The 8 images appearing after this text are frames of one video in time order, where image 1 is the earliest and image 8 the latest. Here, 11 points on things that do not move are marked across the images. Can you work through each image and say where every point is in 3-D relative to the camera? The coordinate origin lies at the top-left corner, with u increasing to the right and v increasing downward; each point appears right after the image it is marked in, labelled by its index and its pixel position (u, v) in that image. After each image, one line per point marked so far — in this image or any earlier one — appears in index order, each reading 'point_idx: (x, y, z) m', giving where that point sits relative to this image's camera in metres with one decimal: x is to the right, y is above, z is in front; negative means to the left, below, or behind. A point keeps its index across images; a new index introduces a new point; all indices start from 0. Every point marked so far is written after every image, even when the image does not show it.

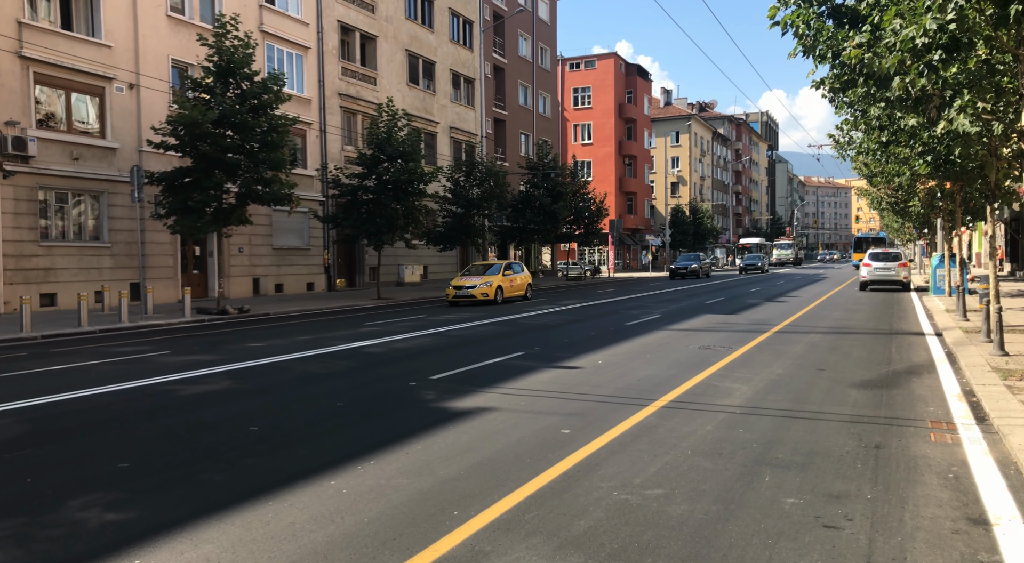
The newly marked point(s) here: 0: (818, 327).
0: (+6.5, -1.0, +17.6) m
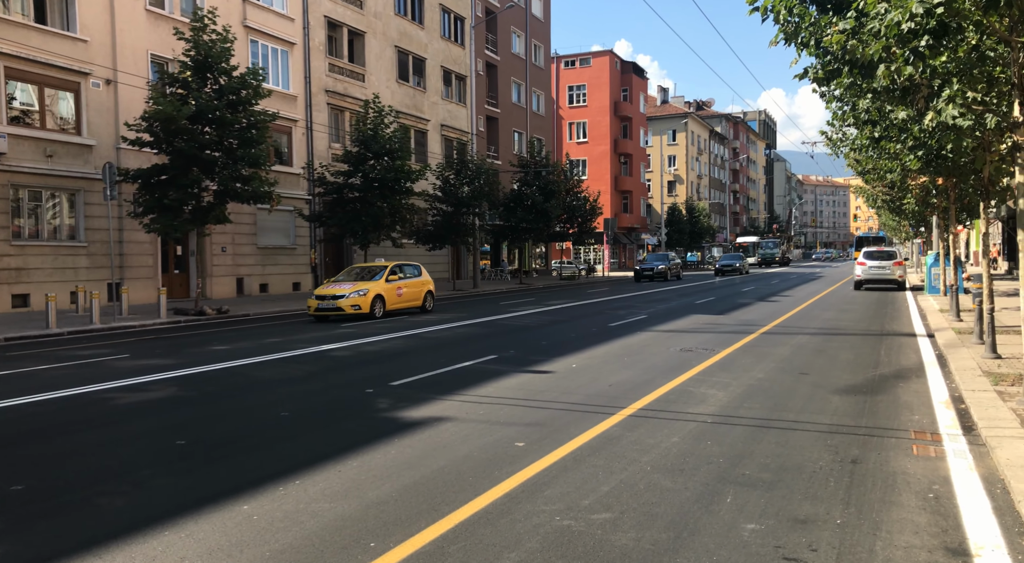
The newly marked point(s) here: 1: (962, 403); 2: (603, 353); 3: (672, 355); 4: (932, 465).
0: (+6.1, -1.0, +17.1) m
1: (+4.8, -1.3, +8.8) m
2: (+1.4, -1.1, +12.6) m
3: (+2.5, -1.1, +12.7) m
4: (+3.2, -1.4, +6.2) m
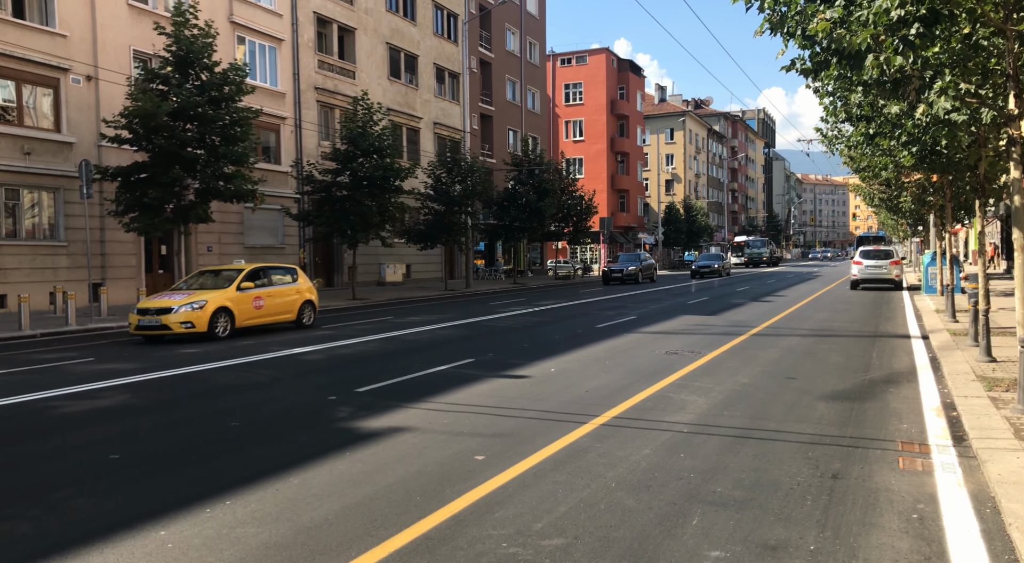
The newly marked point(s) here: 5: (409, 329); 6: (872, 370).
0: (+5.8, -1.0, +16.7) m
1: (+4.5, -1.3, +8.3) m
2: (+1.1, -1.1, +12.2) m
3: (+2.2, -1.1, +12.3) m
4: (+2.9, -1.4, +5.8) m
5: (-2.1, -1.0, +17.0) m
6: (+4.8, -1.2, +11.1) m
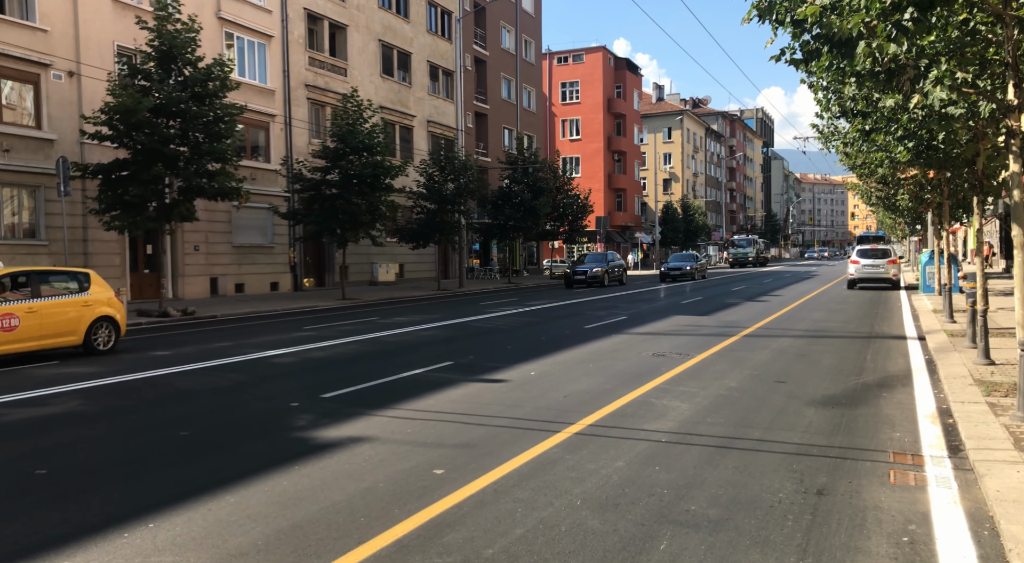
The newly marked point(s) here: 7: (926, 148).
0: (+5.5, -1.0, +16.2) m
1: (+4.2, -1.3, +7.9) m
2: (+0.8, -1.1, +11.7) m
3: (+1.9, -1.1, +11.8) m
4: (+2.6, -1.4, +5.4) m
5: (-2.4, -1.0, +16.6) m
6: (+4.5, -1.2, +10.6) m
7: (+7.0, +2.3, +13.9) m
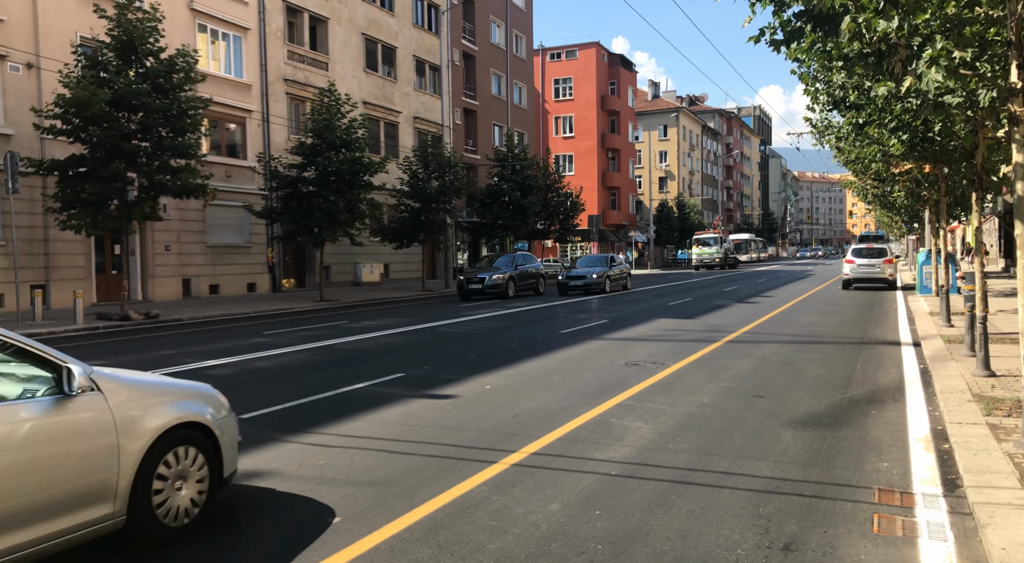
0: (+5.0, -1.0, +15.3) m
1: (+3.7, -1.4, +7.0) m
2: (+0.3, -1.1, +10.8) m
3: (+1.3, -1.2, +10.9) m
4: (+2.1, -1.5, +4.4) m
5: (-2.9, -1.0, +15.6) m
6: (+4.0, -1.2, +9.7) m
7: (+6.4, +2.2, +12.9) m
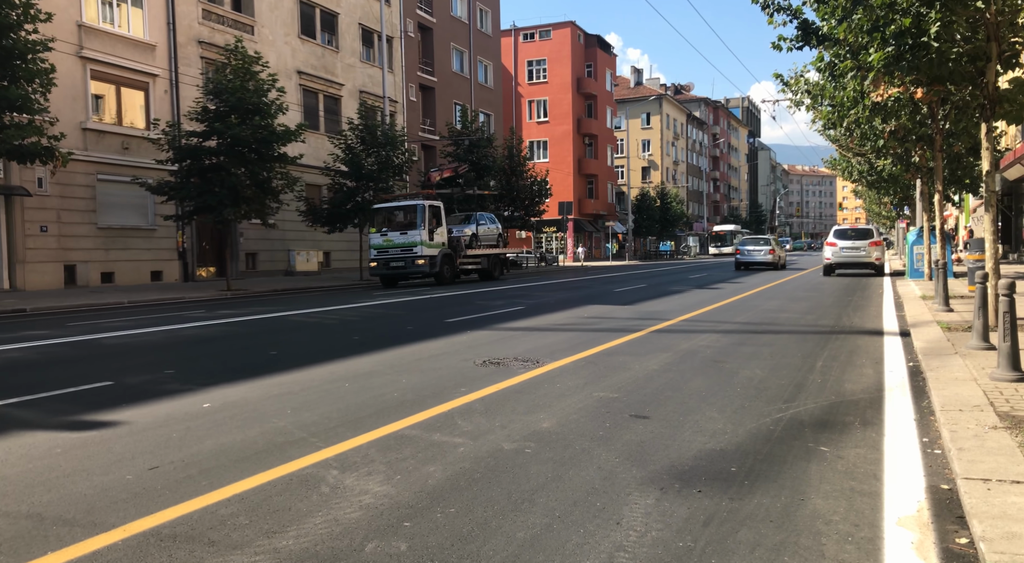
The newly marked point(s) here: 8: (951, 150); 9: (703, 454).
0: (+3.1, -0.6, +11.8) m
1: (+1.8, -1.0, +3.4) m
2: (-1.6, -0.8, +7.2) m
3: (-0.5, -0.8, +7.3) m
4: (+0.3, -1.1, +0.8) m
5: (-4.8, -0.6, +12.0) m
6: (+2.2, -0.9, +6.1) m
7: (+4.5, +2.6, +9.4) m
8: (+8.5, +2.5, +16.0) m
9: (+1.1, -0.9, +4.5) m
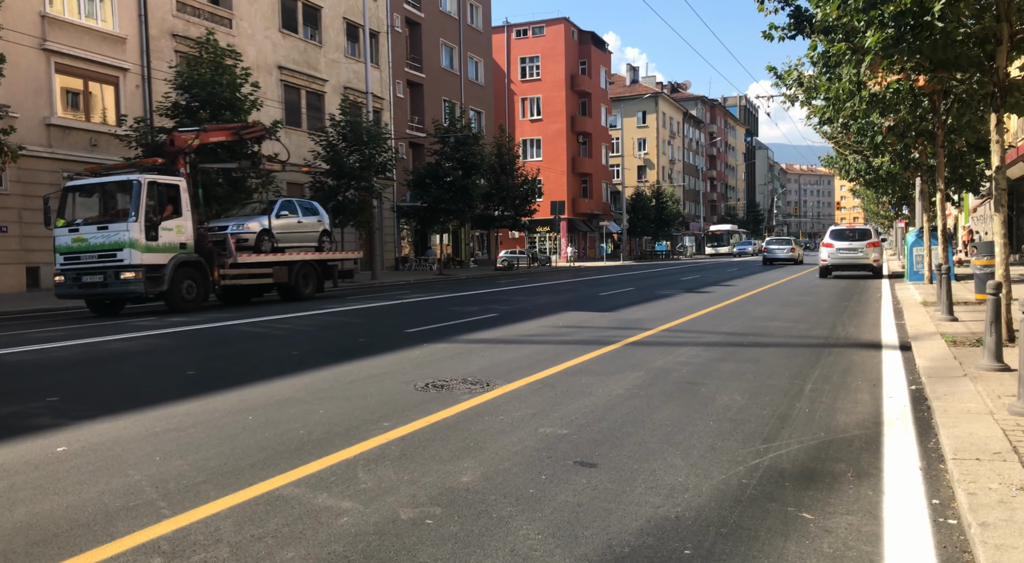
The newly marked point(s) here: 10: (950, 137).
0: (+2.6, -0.7, +10.8) m
1: (+1.4, -1.1, +2.4) m
2: (-2.0, -0.9, +6.2) m
3: (-1.0, -0.9, +6.3) m
4: (-0.2, -1.2, -0.1) m
5: (-5.3, -0.7, +11.0) m
6: (+1.7, -1.0, +5.1) m
7: (+4.1, +2.5, +8.4) m
8: (+8.0, +2.4, +15.0) m
9: (+0.6, -1.0, +3.5) m
10: (+8.6, +2.8, +16.2) m
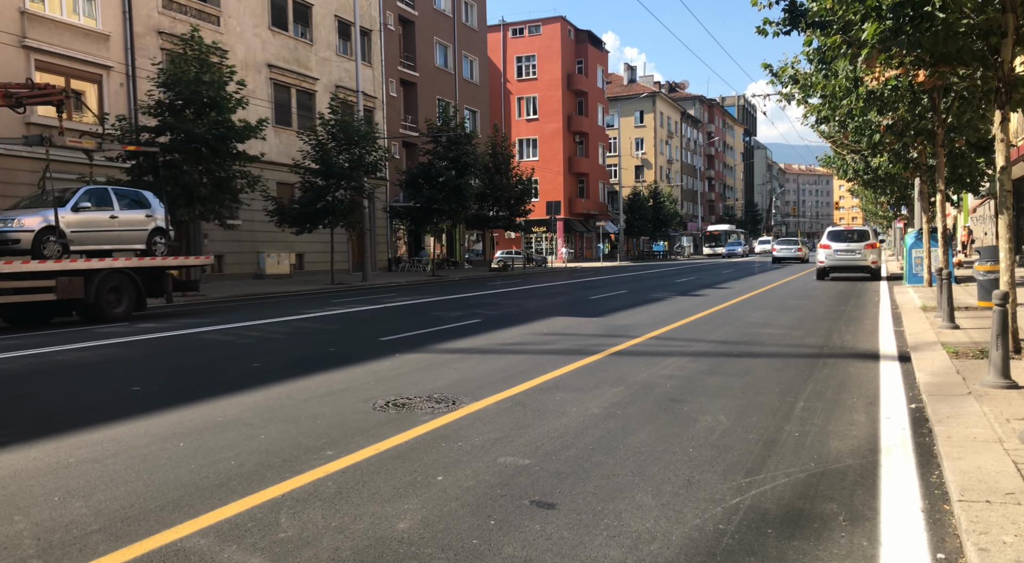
0: (+2.4, -0.7, +10.3) m
1: (+1.2, -1.2, +1.9) m
2: (-2.3, -0.9, +5.7) m
3: (-1.2, -1.0, +5.8) m
4: (-0.4, -1.3, -0.7) m
5: (-5.6, -0.8, +10.5) m
6: (+1.5, -1.0, +4.6) m
7: (+3.8, +2.5, +7.9) m
8: (+7.8, +2.4, +14.5) m
9: (+0.4, -1.1, +3.0) m
10: (+8.3, +2.8, +15.7) m
